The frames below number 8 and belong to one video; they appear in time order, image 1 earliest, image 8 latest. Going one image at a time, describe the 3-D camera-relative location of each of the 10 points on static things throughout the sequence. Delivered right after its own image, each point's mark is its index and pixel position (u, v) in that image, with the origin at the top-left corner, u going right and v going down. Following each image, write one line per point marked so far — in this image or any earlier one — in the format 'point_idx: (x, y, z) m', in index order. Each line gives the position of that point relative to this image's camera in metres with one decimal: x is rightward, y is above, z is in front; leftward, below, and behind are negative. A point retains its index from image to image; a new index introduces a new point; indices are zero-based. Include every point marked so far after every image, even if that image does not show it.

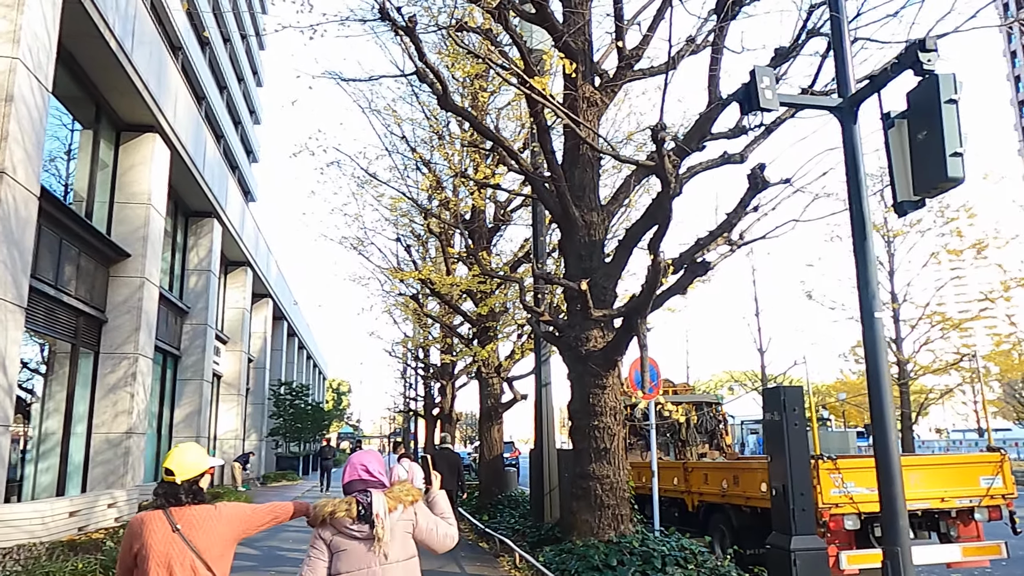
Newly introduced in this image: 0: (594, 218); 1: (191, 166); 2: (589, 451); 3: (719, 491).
0: (+0.9, +0.8, +8.7) m
1: (-8.2, +3.1, +19.7) m
2: (+0.8, -1.7, +8.1) m
3: (+2.5, -2.5, +9.5) m
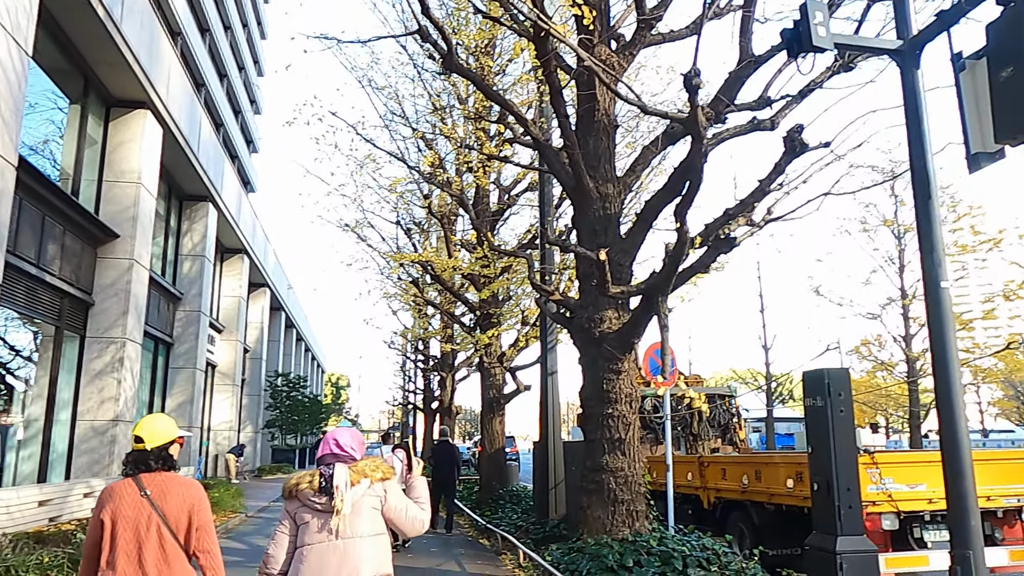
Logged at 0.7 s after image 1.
0: (+1.0, +1.0, +8.0) m
1: (-8.0, +3.5, +19.0) m
2: (+0.9, -1.5, +7.5) m
3: (+2.6, -2.3, +8.9) m
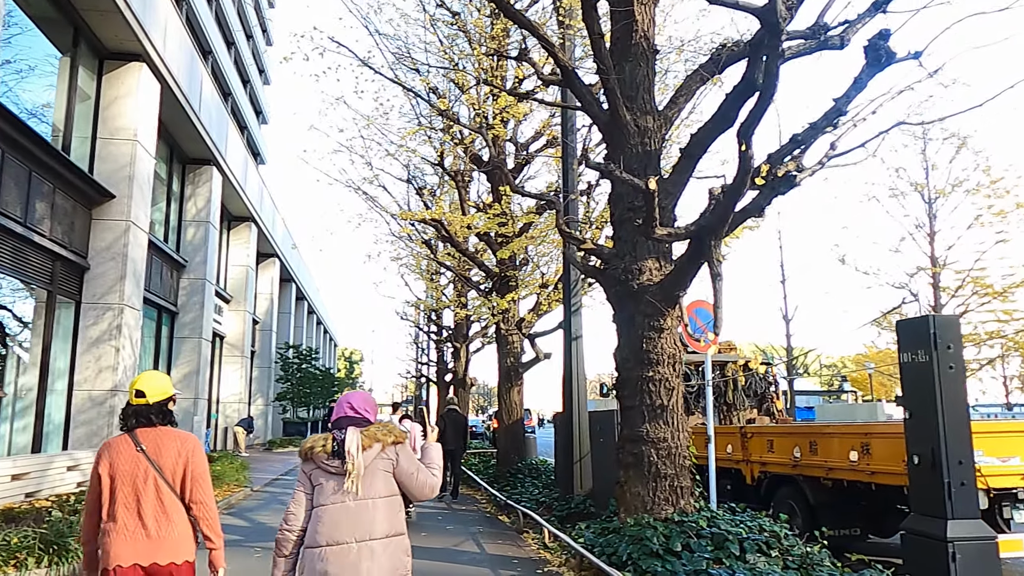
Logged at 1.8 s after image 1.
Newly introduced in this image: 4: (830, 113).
0: (+1.2, +1.5, +7.0) m
1: (-7.6, +4.3, +18.1) m
2: (+1.1, -1.0, +6.6) m
3: (+2.9, -1.8, +8.0) m
4: (+2.3, +1.2, +5.6) m
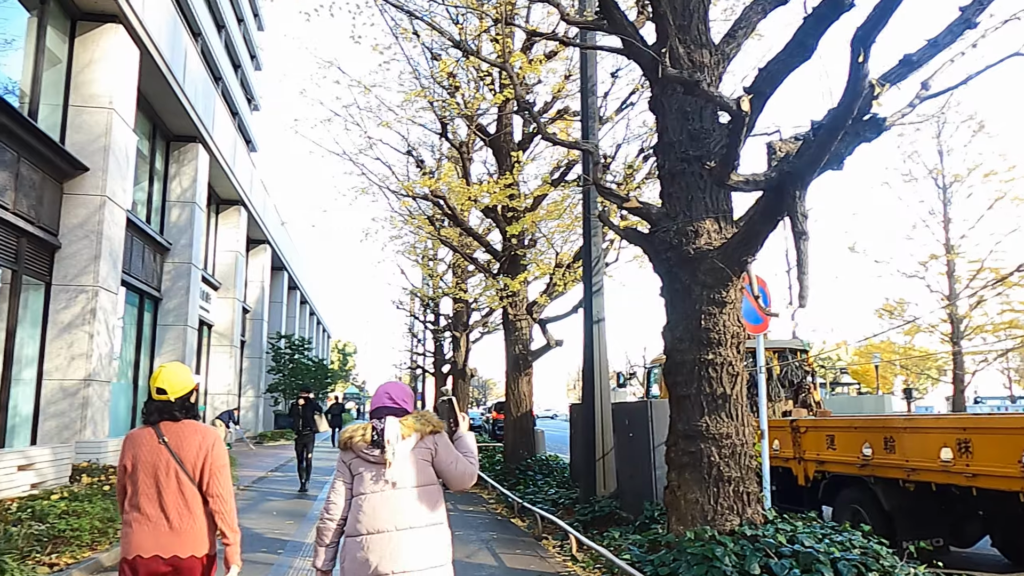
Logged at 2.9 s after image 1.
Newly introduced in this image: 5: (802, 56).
0: (+1.5, +1.7, +5.9) m
1: (-7.5, +4.7, +16.9) m
2: (+1.3, -0.8, +5.5) m
3: (+3.1, -1.5, +6.9) m
4: (+2.5, +1.5, +4.4) m
5: (+2.0, +1.6, +5.5) m
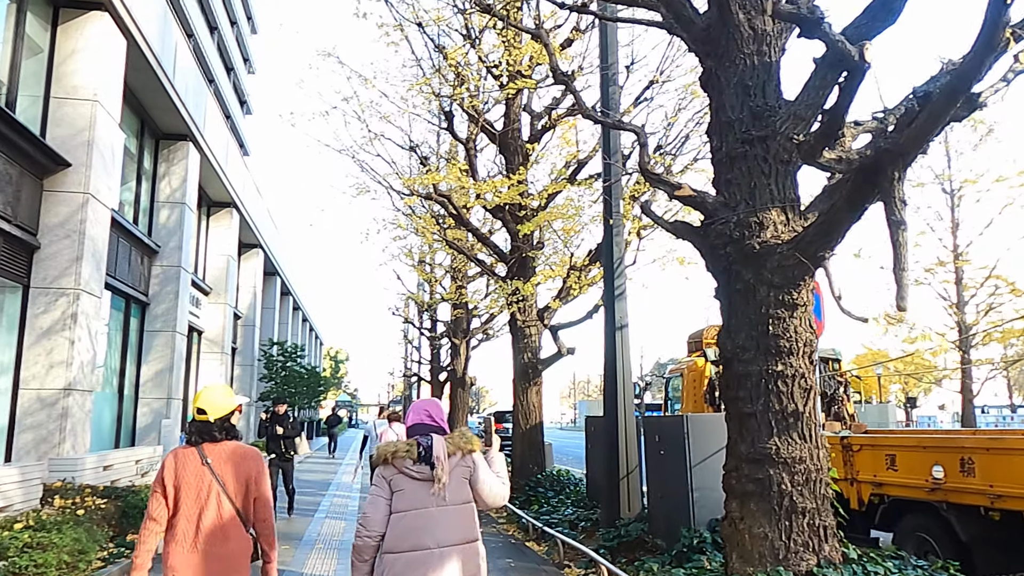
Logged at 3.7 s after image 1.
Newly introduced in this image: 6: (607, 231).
0: (+1.7, +1.7, +5.1) m
1: (-7.4, +4.6, +16.1) m
2: (+1.5, -0.8, +4.7) m
3: (+3.3, -1.5, +6.1) m
4: (+2.7, +1.5, +3.7) m
5: (+2.3, +1.6, +4.8) m
6: (+1.1, +0.7, +9.3) m
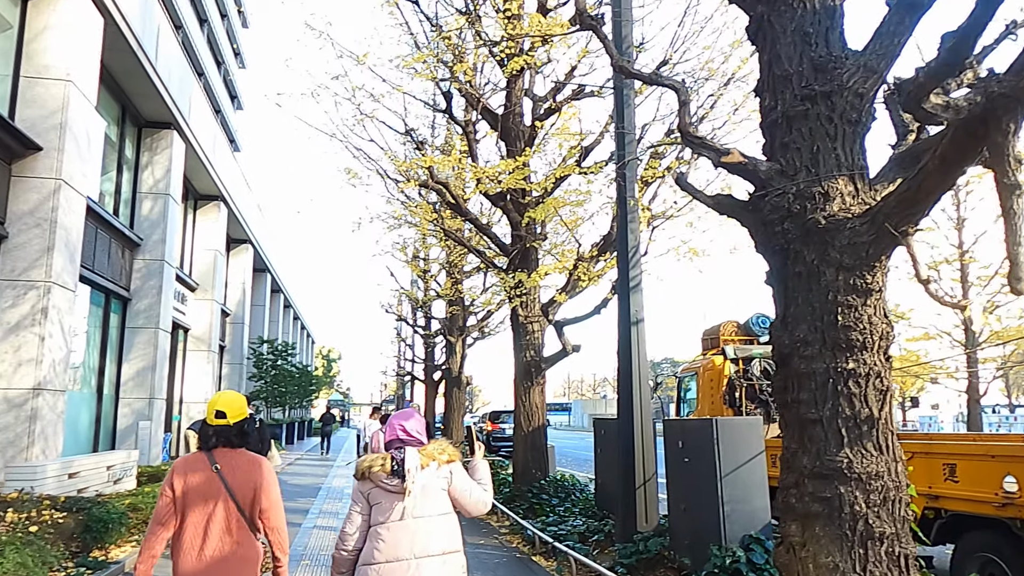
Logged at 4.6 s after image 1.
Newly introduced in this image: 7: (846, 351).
0: (+1.8, +1.8, +4.4) m
1: (-7.4, +4.7, +15.2) m
2: (+1.6, -0.7, +4.0) m
3: (+3.3, -1.5, +5.4) m
4: (+2.9, +1.6, +3.0) m
5: (+2.4, +1.7, +4.0) m
6: (+1.2, +0.8, +8.6) m
7: (+1.7, -0.3, +4.0) m
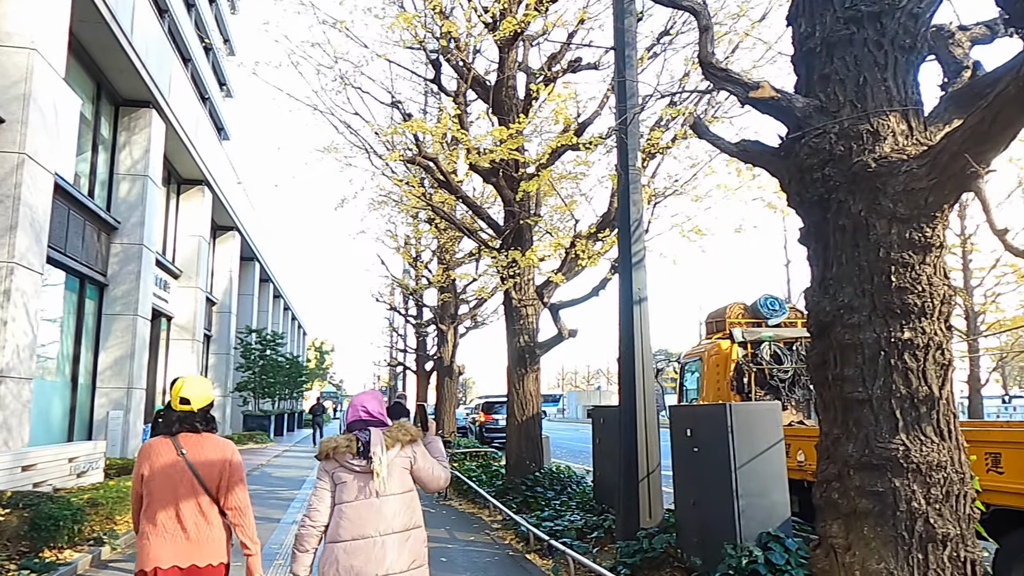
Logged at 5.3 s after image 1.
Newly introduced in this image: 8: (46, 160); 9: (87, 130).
0: (+1.7, +2.0, +3.7) m
1: (-7.5, +5.0, +14.5) m
2: (+1.6, -0.5, +3.3) m
3: (+3.3, -1.3, +4.8) m
4: (+2.8, +1.8, +2.3) m
5: (+2.3, +1.9, +3.4) m
6: (+1.1, +1.0, +7.9) m
7: (+1.7, -0.1, +3.3) m
8: (-7.2, +2.0, +12.0) m
9: (-9.0, +3.4, +16.5) m
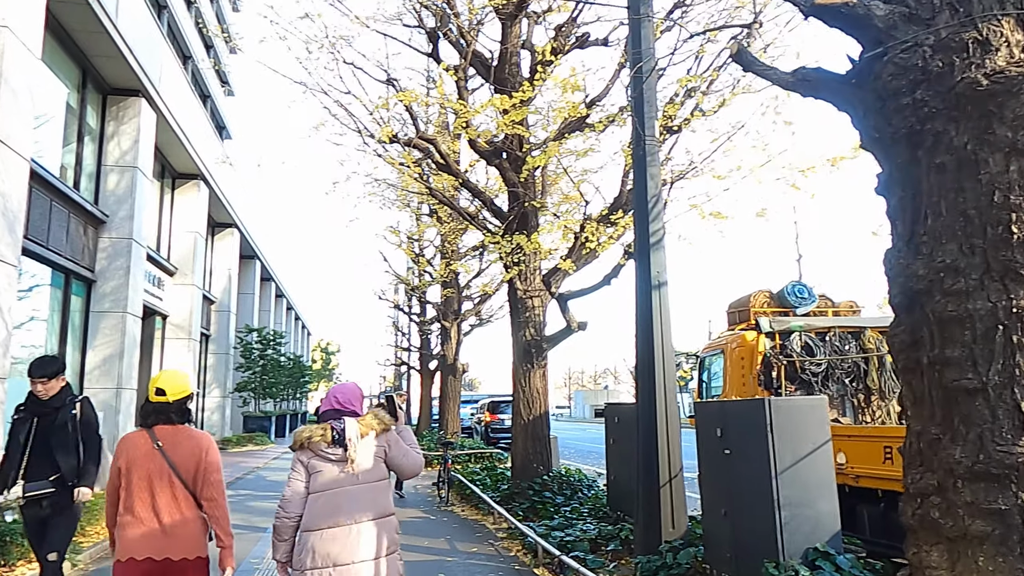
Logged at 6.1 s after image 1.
0: (+1.7, +2.2, +2.9) m
1: (-7.4, +5.1, +13.7) m
2: (+1.6, -0.3, +2.5) m
3: (+3.3, -1.1, +4.0) m
4: (+2.8, +1.9, +1.5) m
5: (+2.3, +2.1, +2.6) m
6: (+1.1, +1.2, +7.1) m
7: (+1.7, 0.0, +2.5) m
8: (-7.2, +2.1, +11.3) m
9: (-8.9, +3.4, +15.8) m
